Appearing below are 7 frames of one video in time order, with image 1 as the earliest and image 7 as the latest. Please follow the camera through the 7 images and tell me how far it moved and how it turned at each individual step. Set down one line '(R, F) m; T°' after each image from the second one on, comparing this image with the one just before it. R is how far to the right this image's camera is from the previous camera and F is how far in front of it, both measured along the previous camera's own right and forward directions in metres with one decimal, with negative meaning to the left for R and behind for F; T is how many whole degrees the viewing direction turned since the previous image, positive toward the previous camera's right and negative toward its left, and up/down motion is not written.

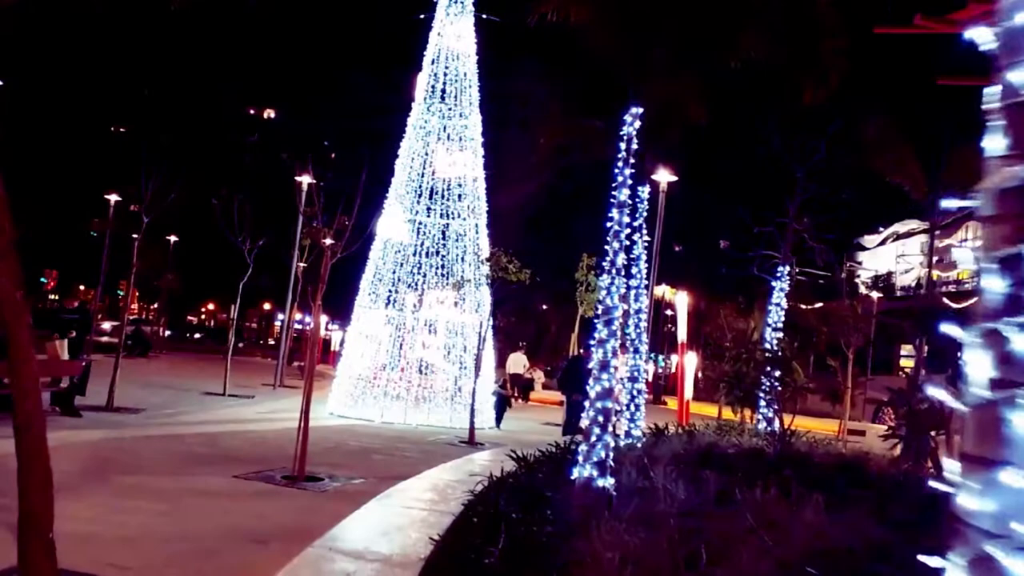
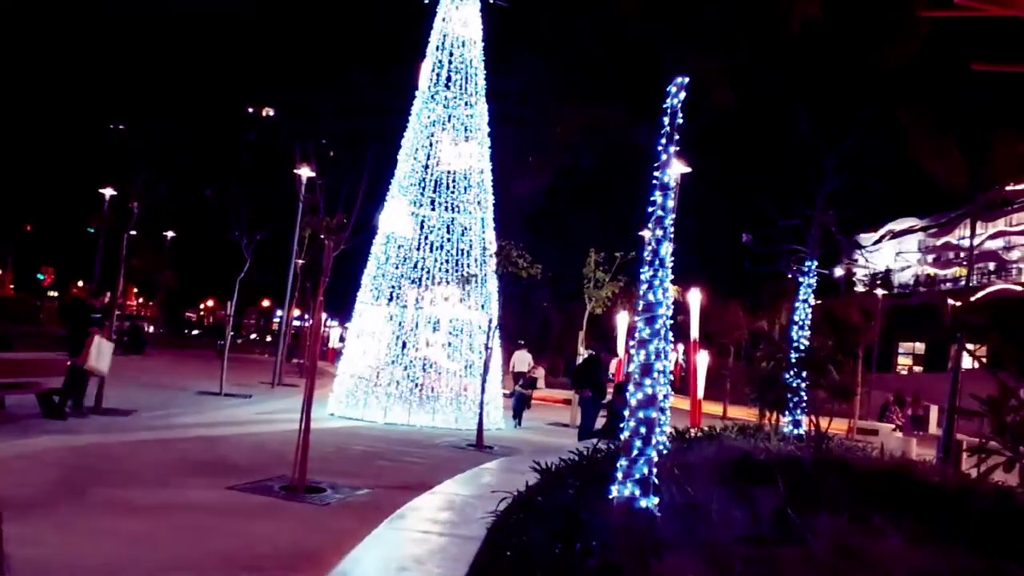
(-0.2, +0.8) m; 0°
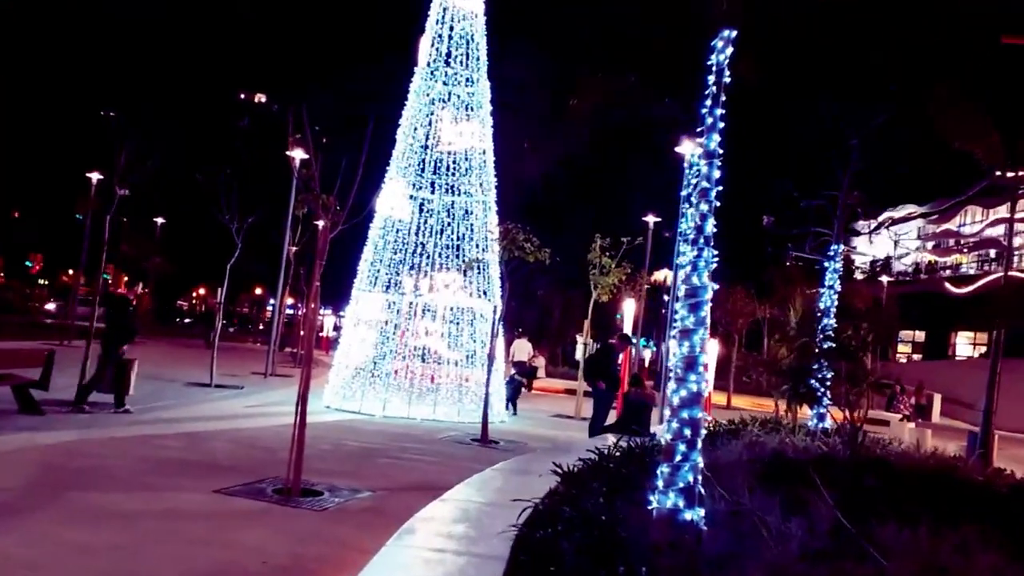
(-0.2, +0.8) m; 0°
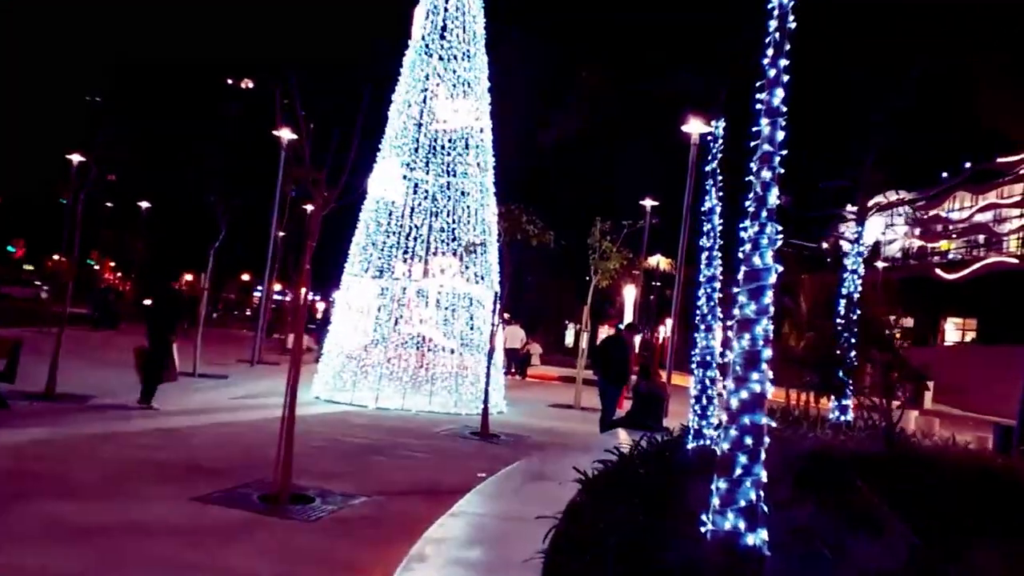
(-0.2, +0.9) m; +1°
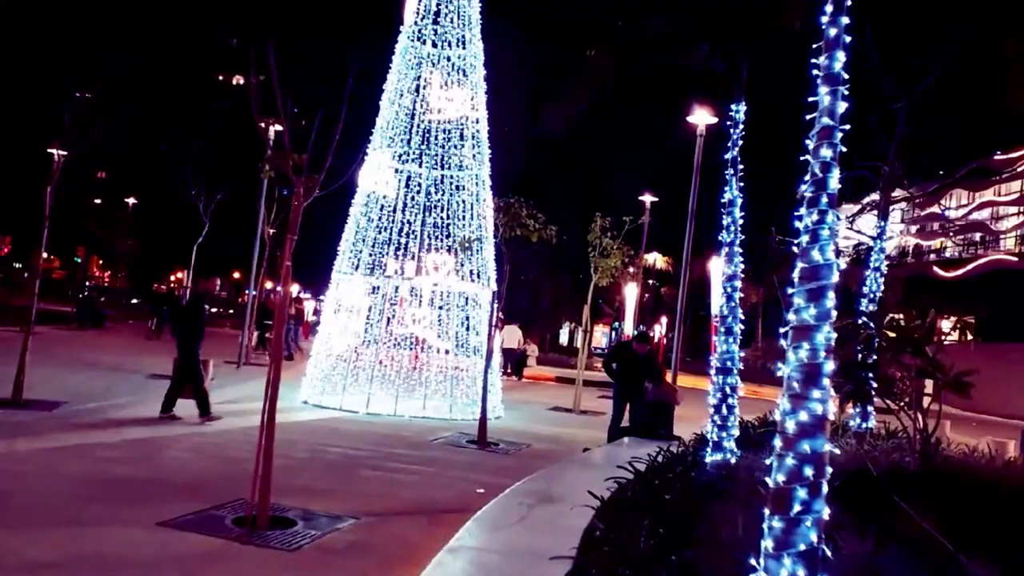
(-0.1, +0.8) m; 0°
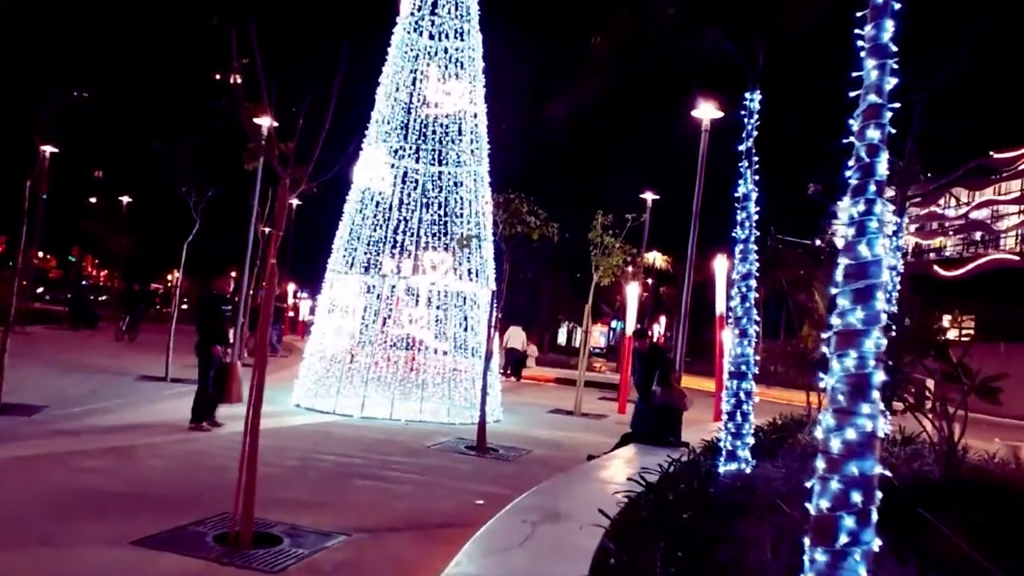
(0.0, +0.5) m; 0°
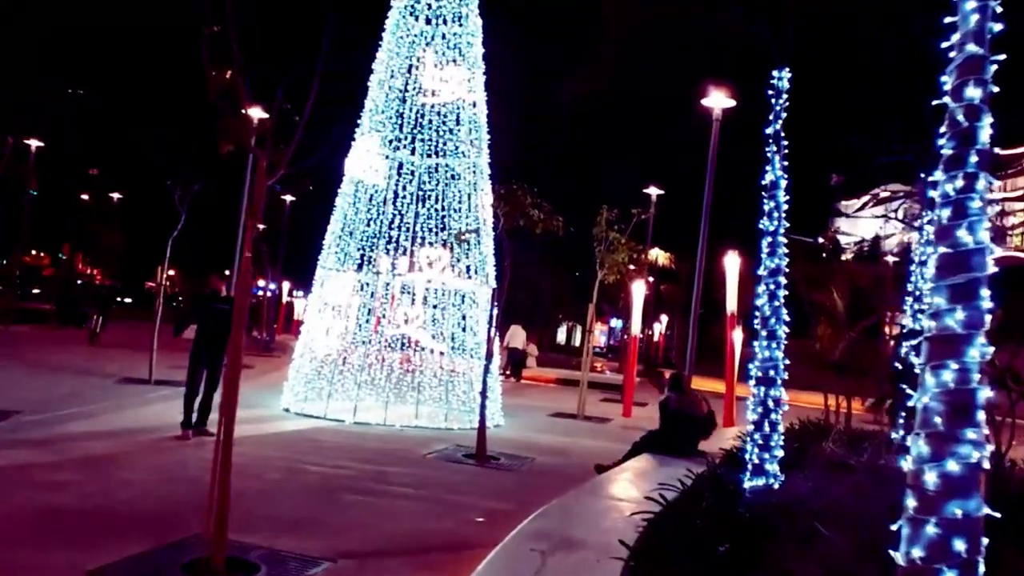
(0.0, +0.7) m; 0°
